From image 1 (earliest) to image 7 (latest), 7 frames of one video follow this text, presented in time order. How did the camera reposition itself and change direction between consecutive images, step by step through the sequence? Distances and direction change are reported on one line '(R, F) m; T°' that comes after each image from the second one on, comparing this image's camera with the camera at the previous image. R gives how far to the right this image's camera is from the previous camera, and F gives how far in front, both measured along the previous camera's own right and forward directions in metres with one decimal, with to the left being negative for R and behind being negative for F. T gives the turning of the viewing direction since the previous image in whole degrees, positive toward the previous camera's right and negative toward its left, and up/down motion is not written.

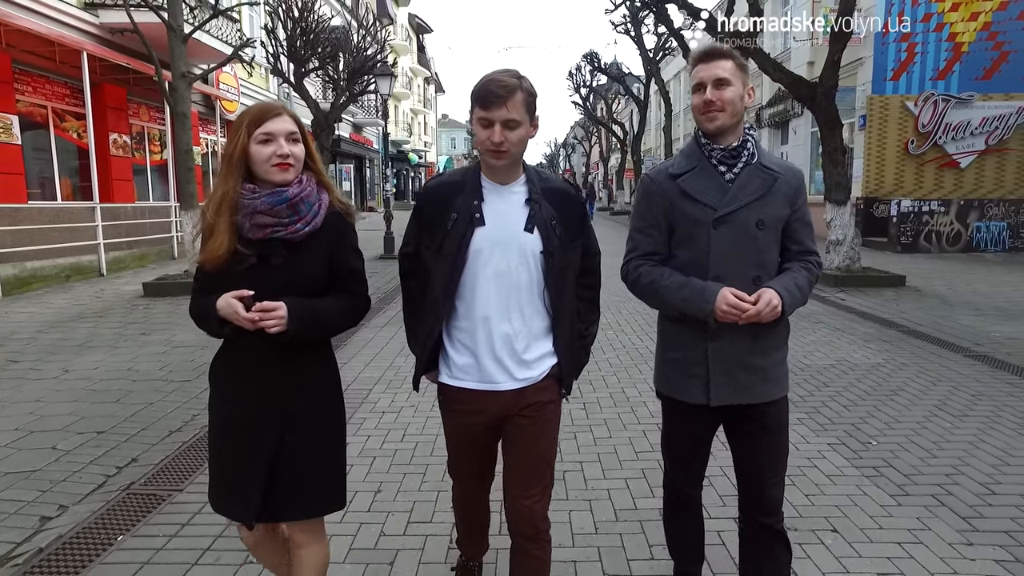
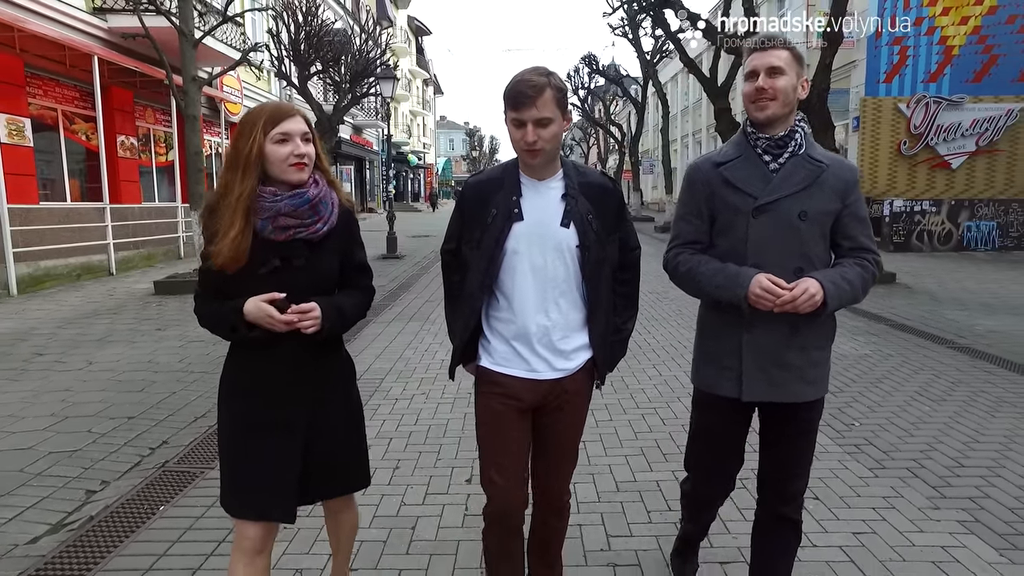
(-0.1, -0.3) m; 0°
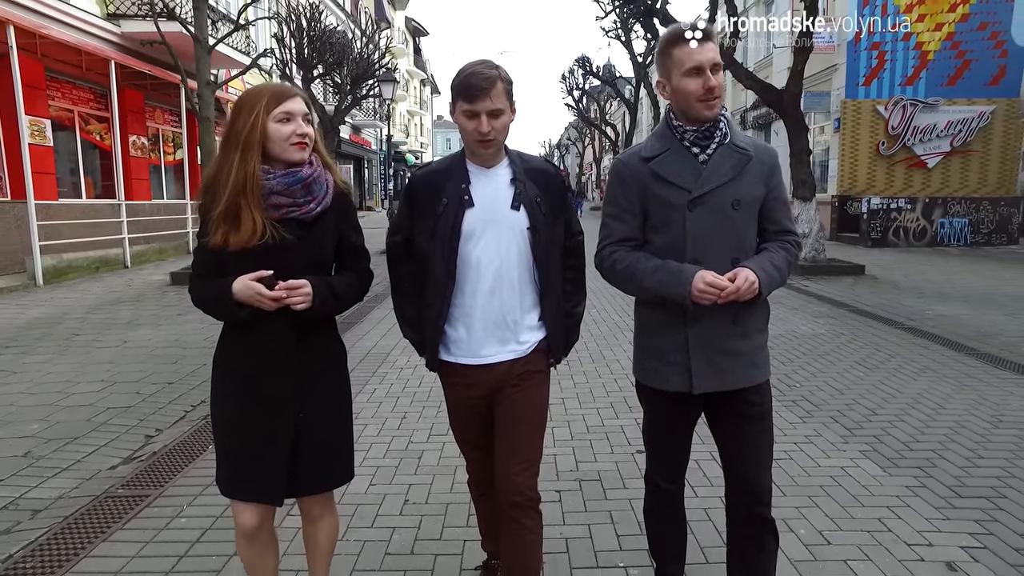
(+0.1, -0.8) m; 0°
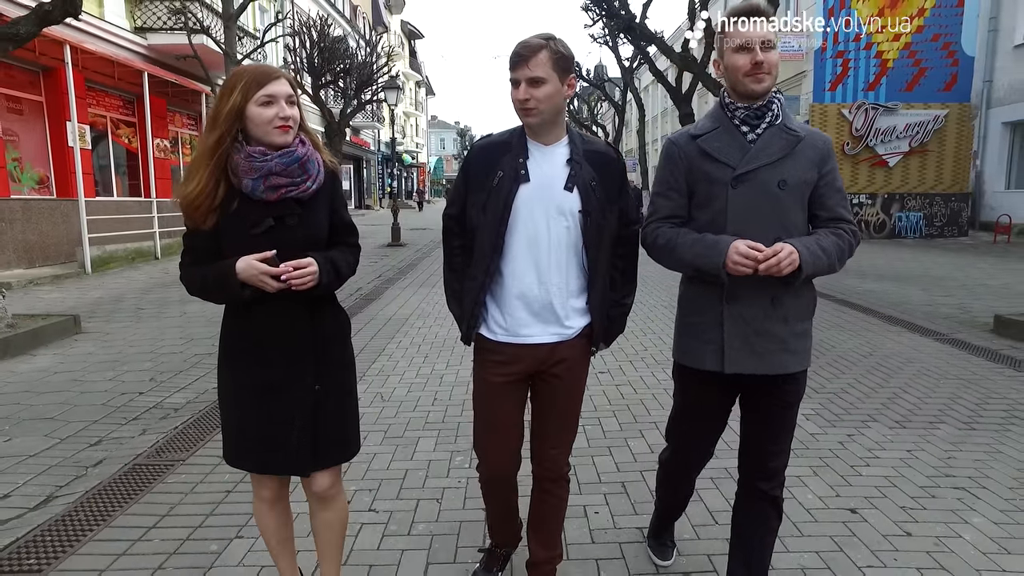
(0.0, -1.5) m; +1°
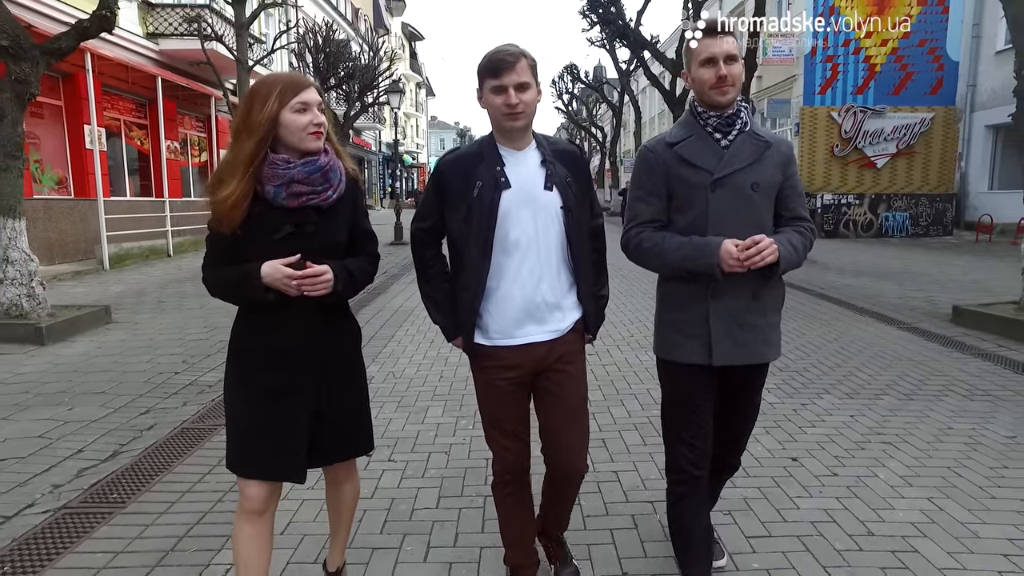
(0.0, -0.6) m; 0°
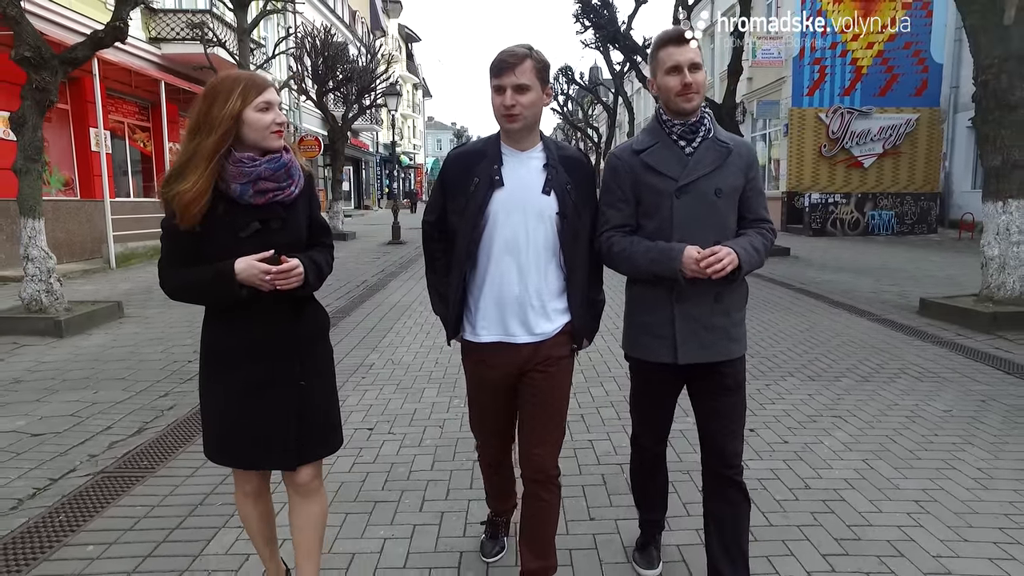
(+0.1, -0.4) m; 0°
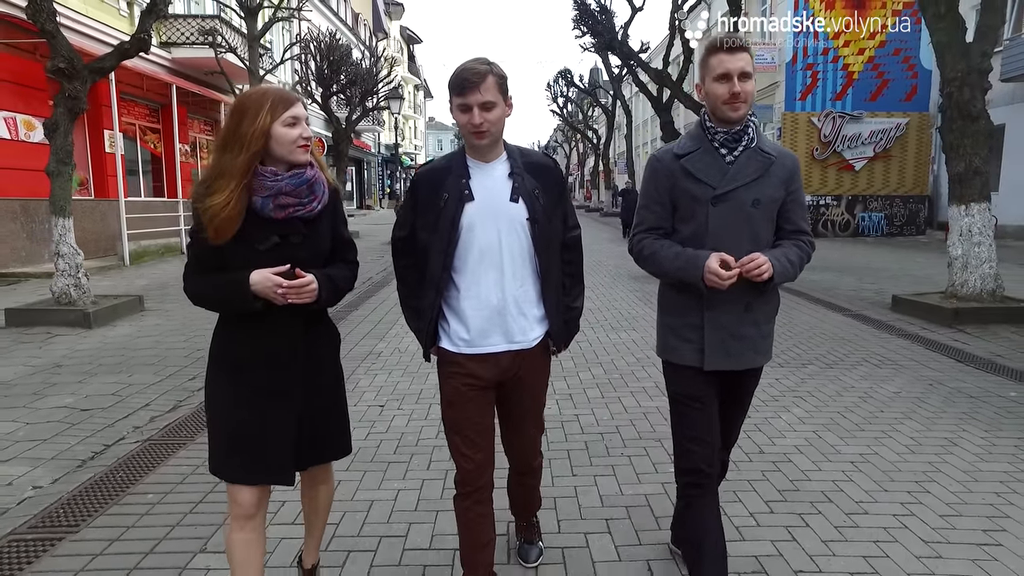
(0.0, -0.5) m; 0°
